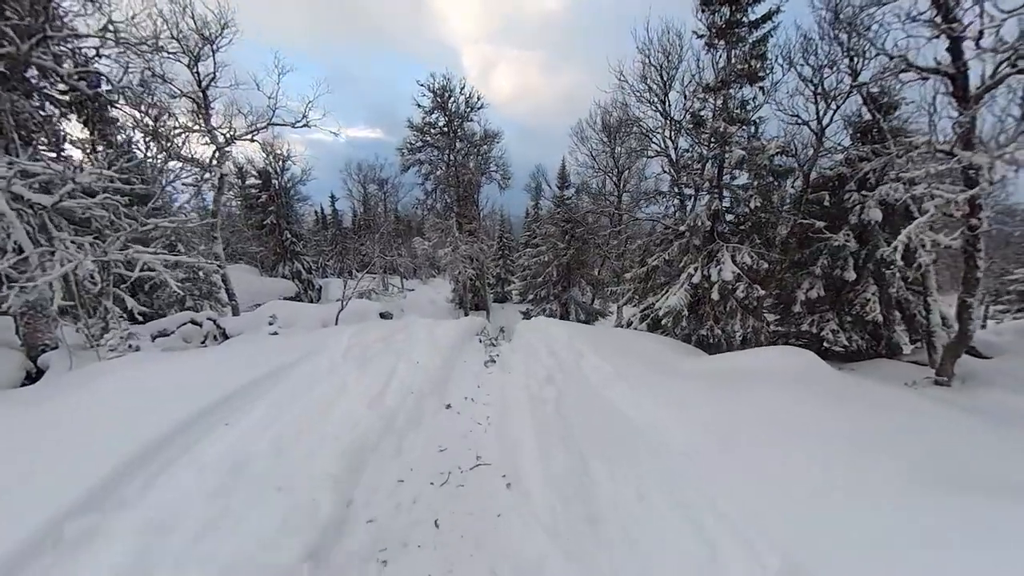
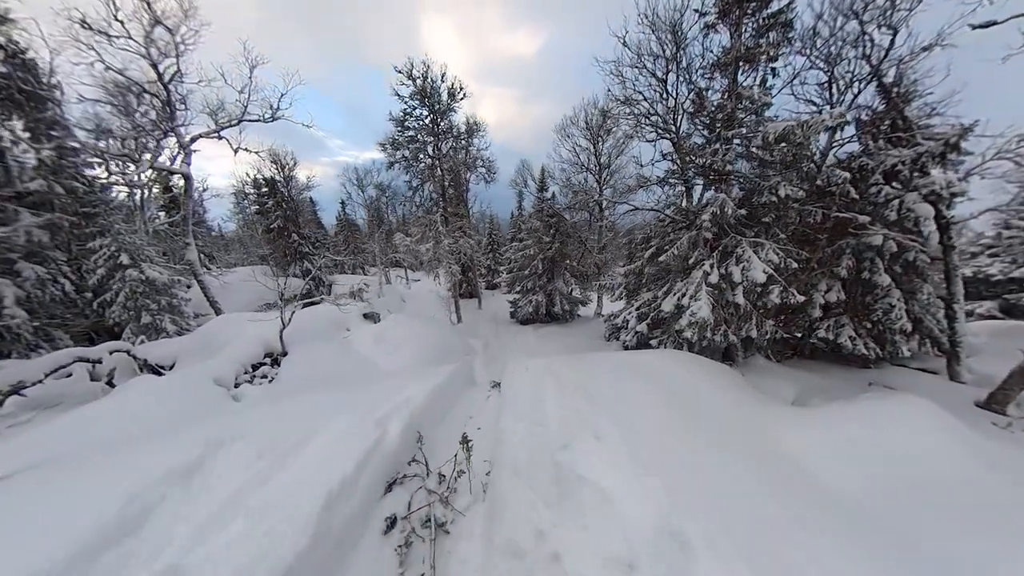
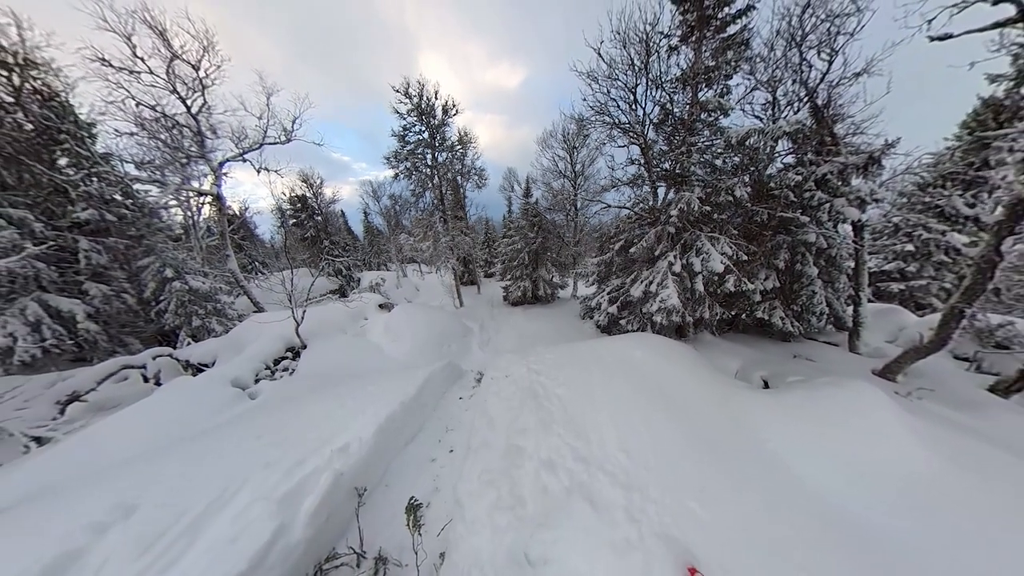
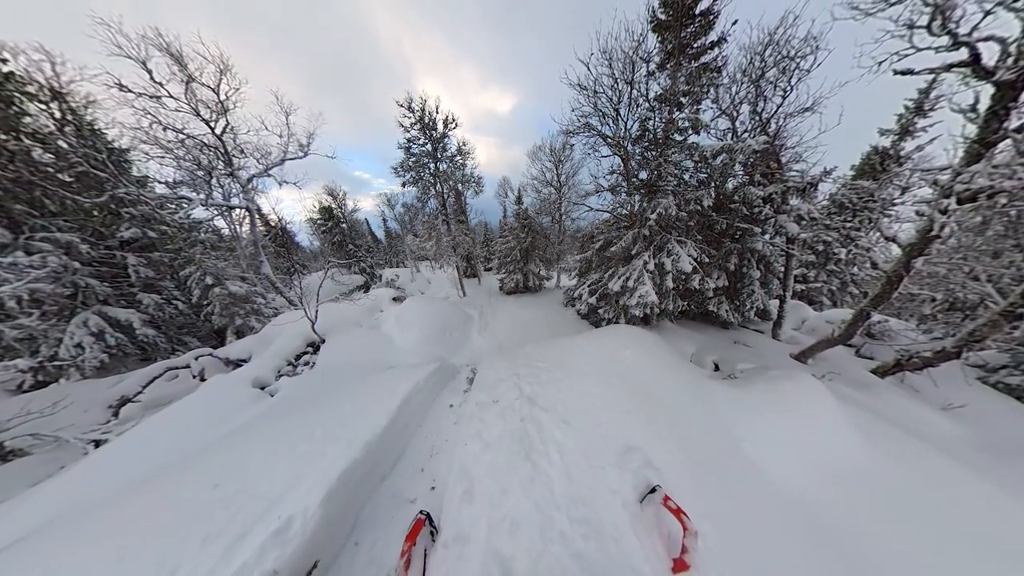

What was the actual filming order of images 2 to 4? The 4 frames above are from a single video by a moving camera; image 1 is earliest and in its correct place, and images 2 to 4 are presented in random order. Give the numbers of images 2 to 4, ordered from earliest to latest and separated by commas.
2, 3, 4
